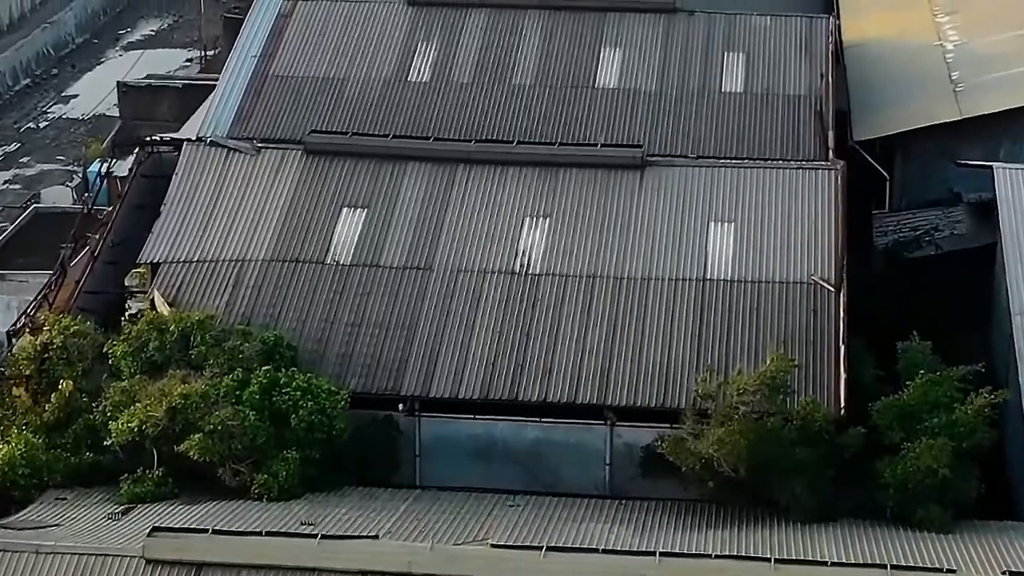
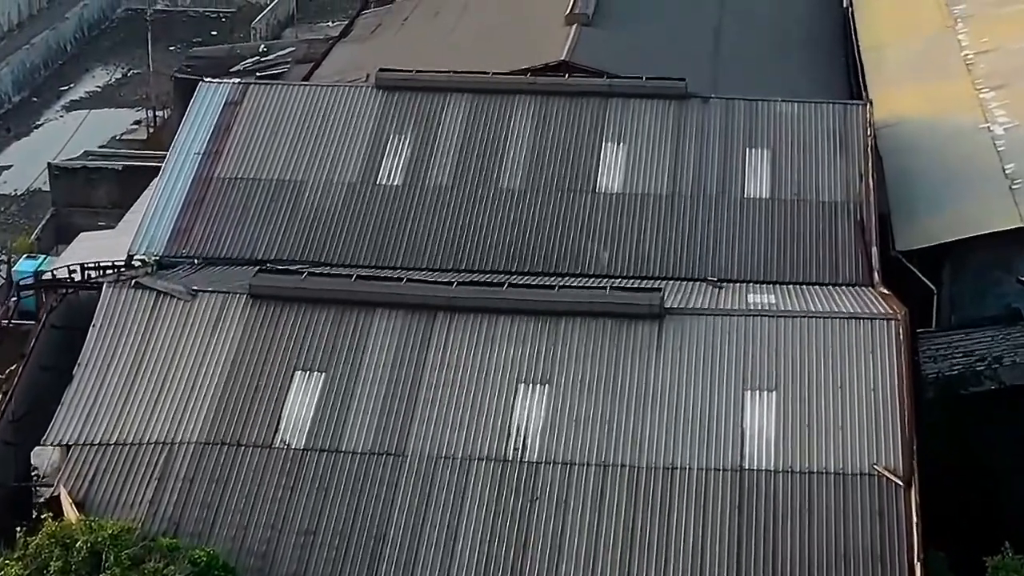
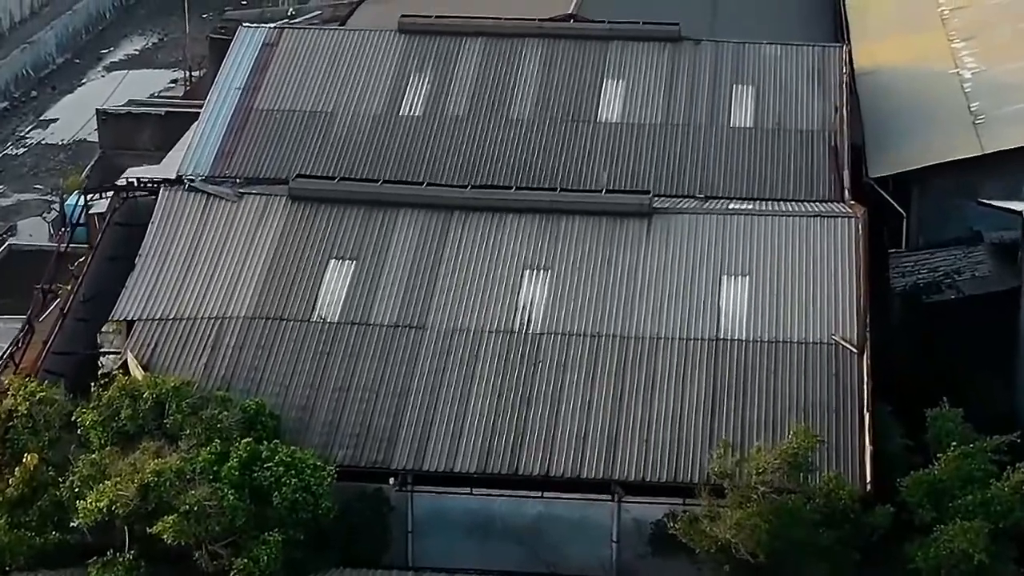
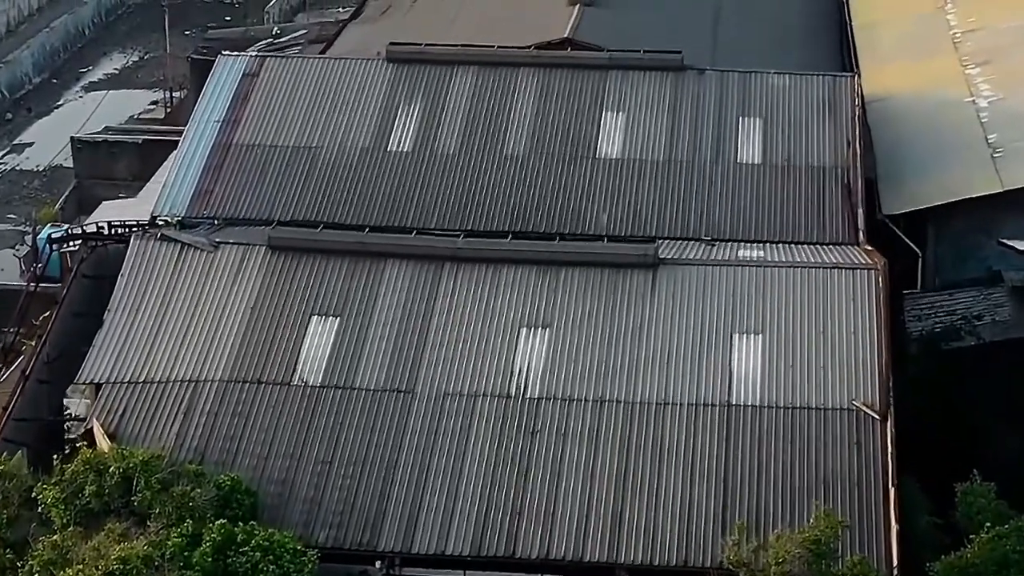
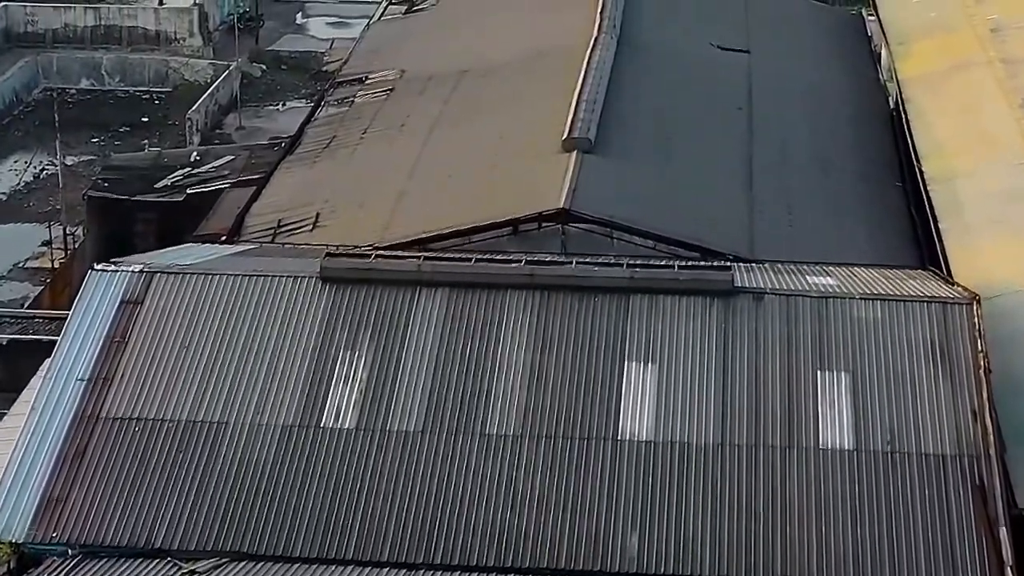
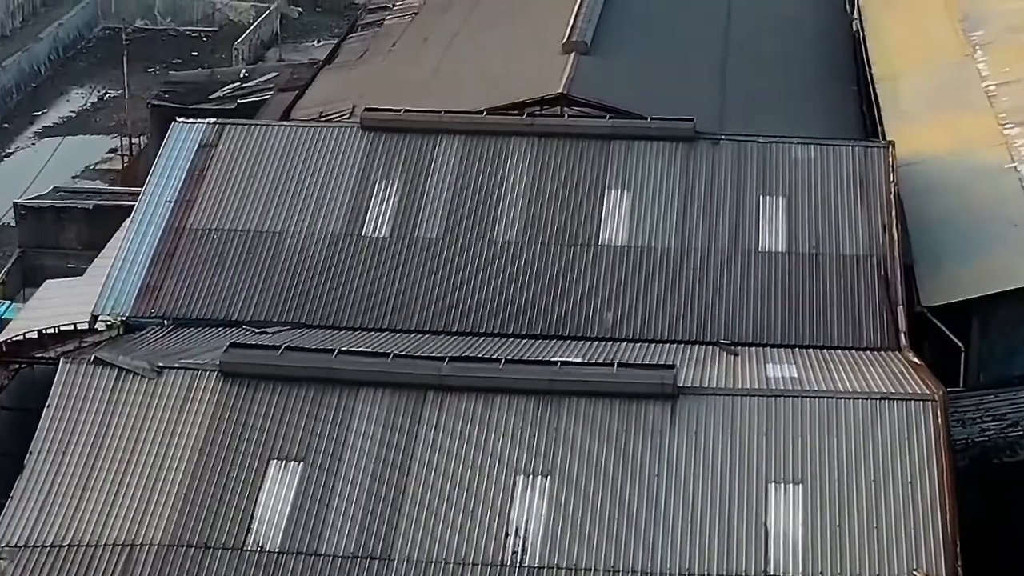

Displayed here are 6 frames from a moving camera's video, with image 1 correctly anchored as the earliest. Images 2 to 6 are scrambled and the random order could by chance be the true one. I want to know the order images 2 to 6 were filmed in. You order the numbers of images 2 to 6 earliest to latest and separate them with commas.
3, 4, 2, 6, 5
